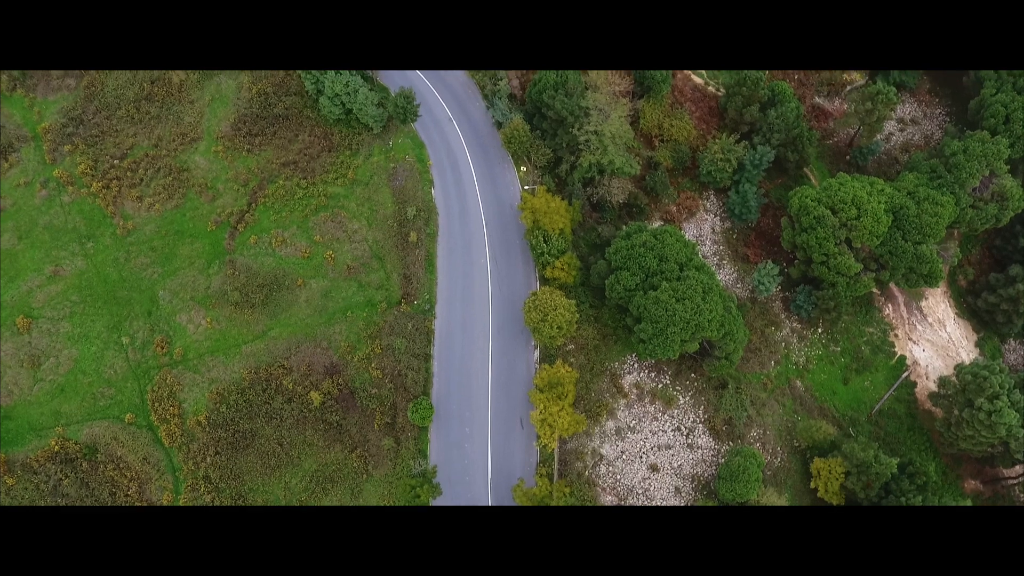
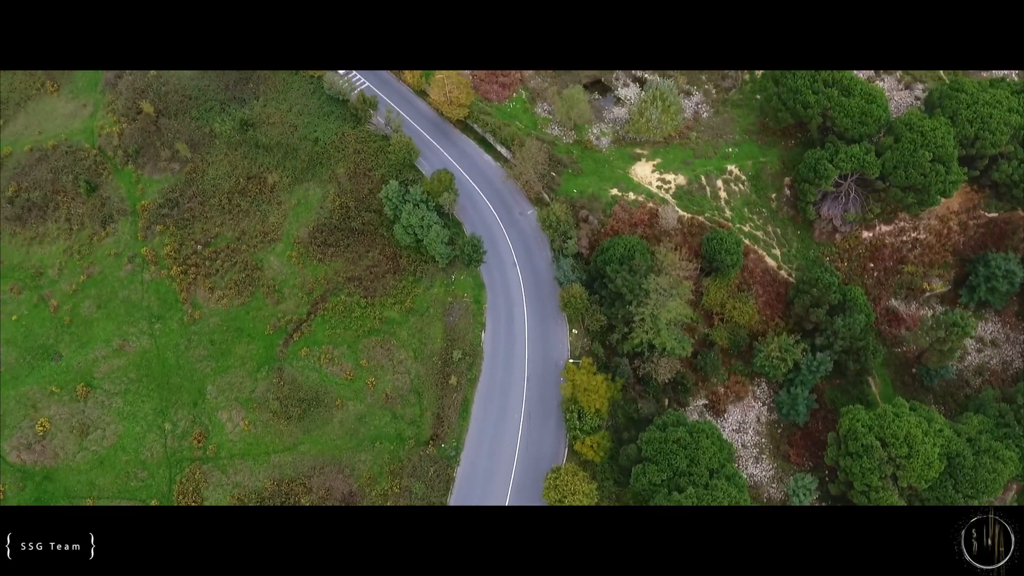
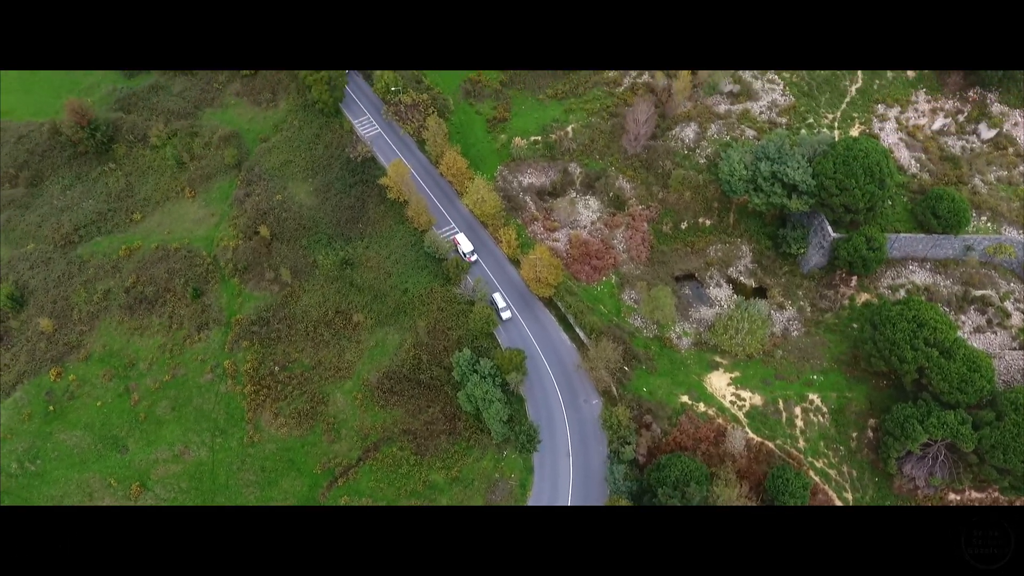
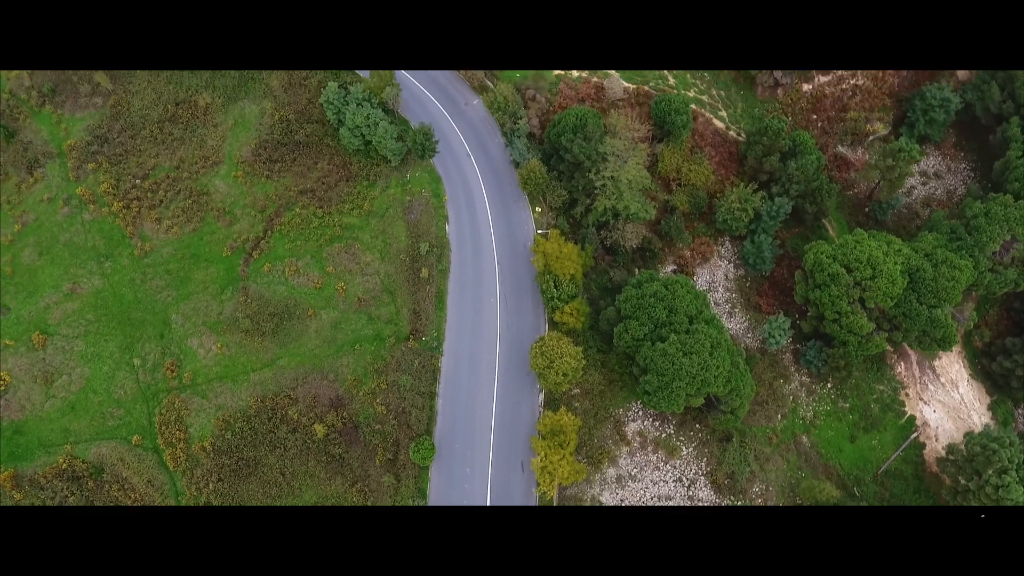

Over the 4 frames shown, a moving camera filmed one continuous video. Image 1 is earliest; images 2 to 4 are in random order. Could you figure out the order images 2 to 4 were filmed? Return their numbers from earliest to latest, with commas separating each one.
4, 2, 3
